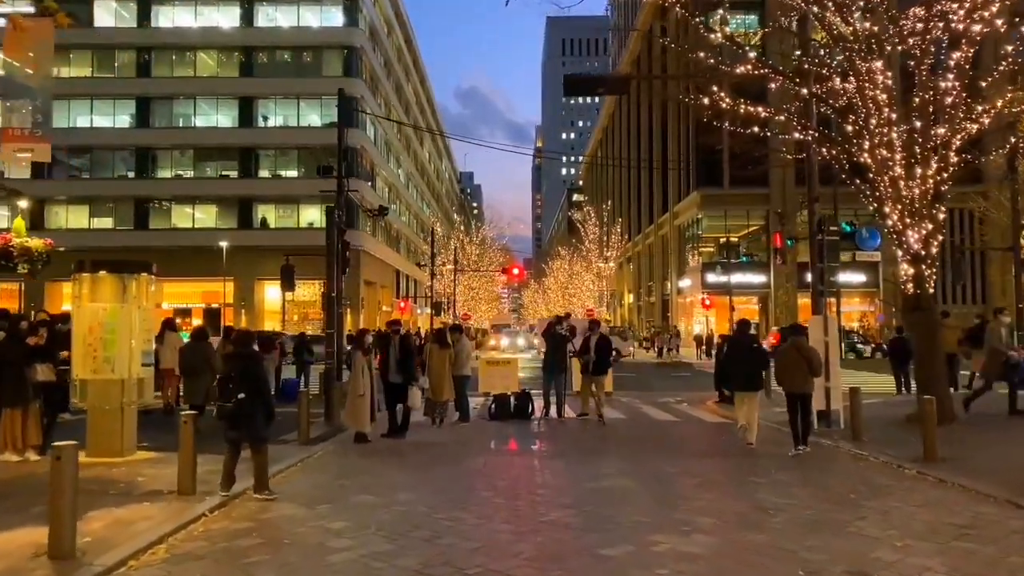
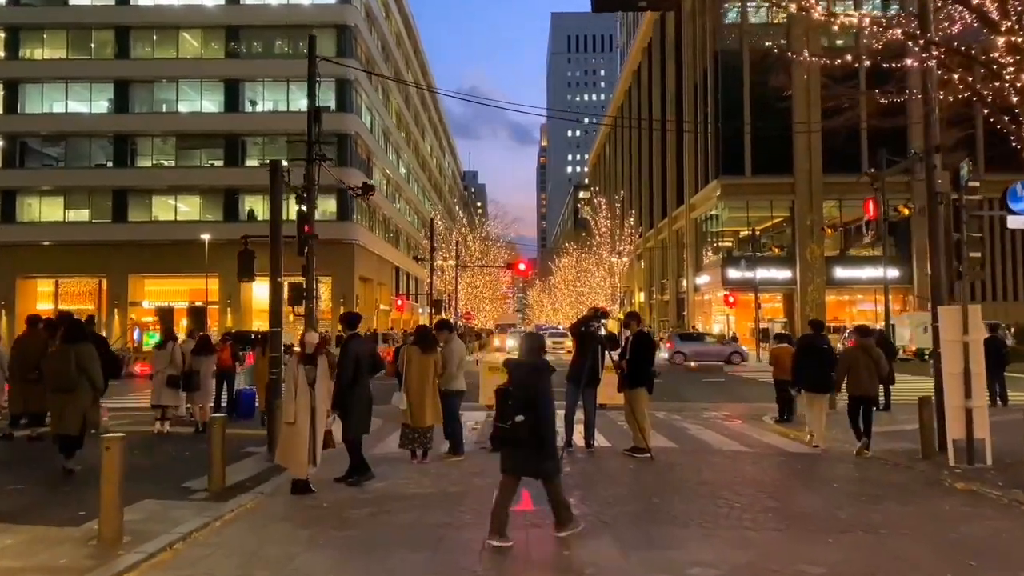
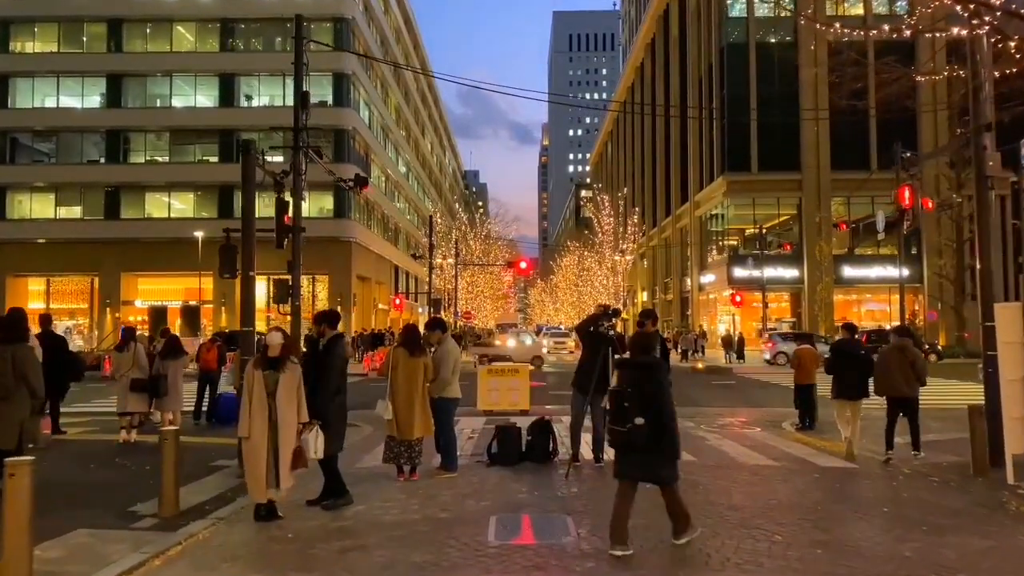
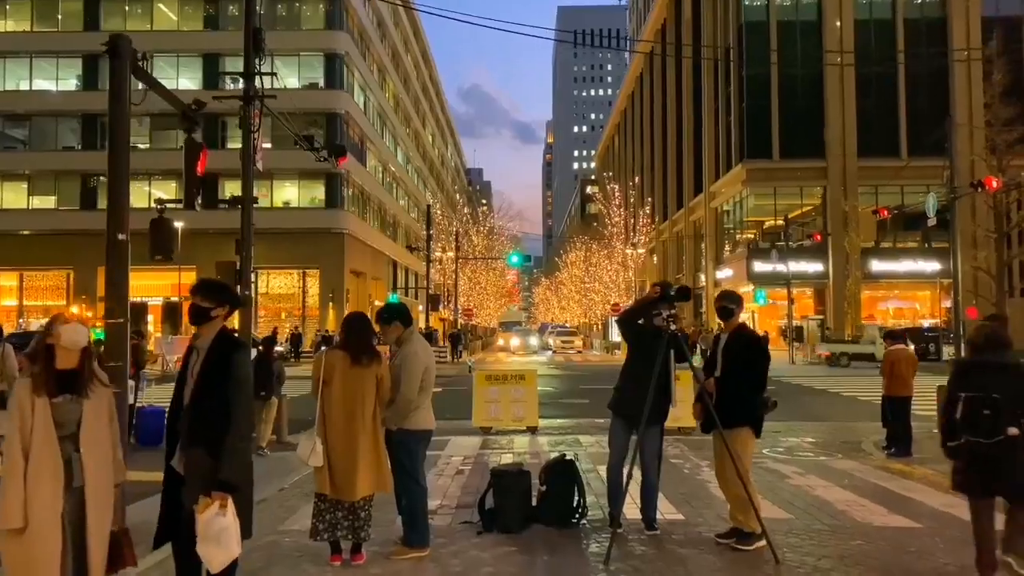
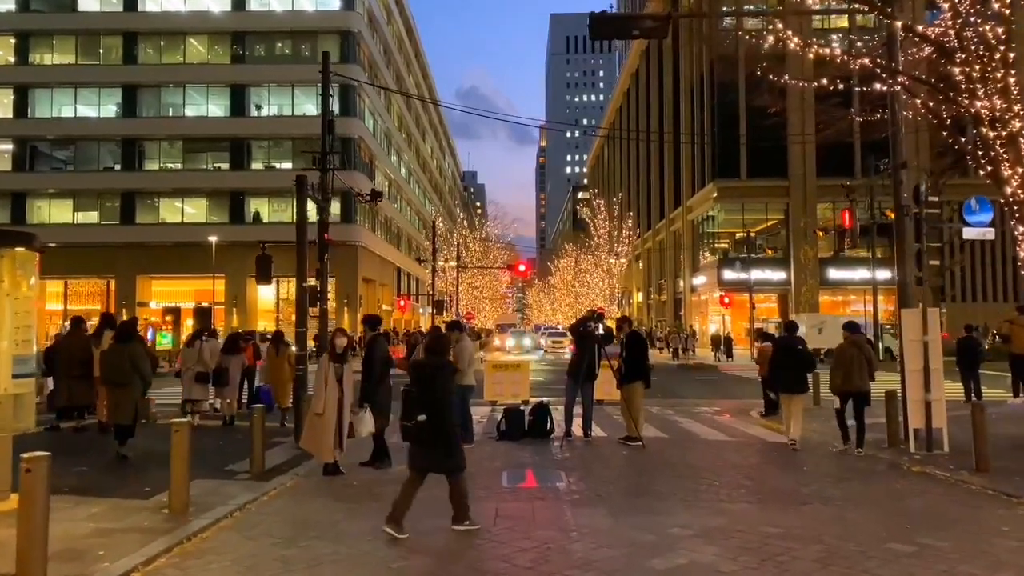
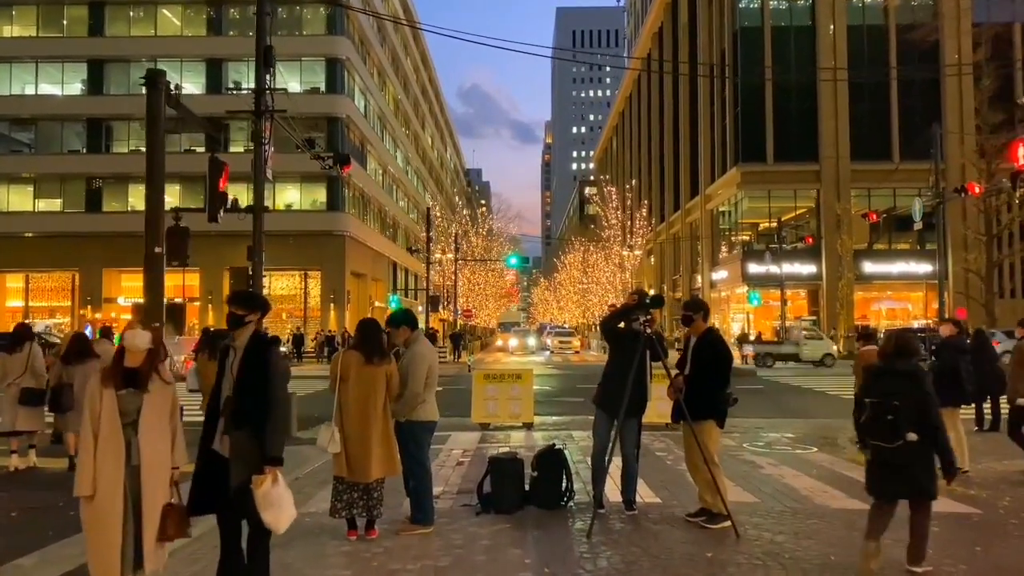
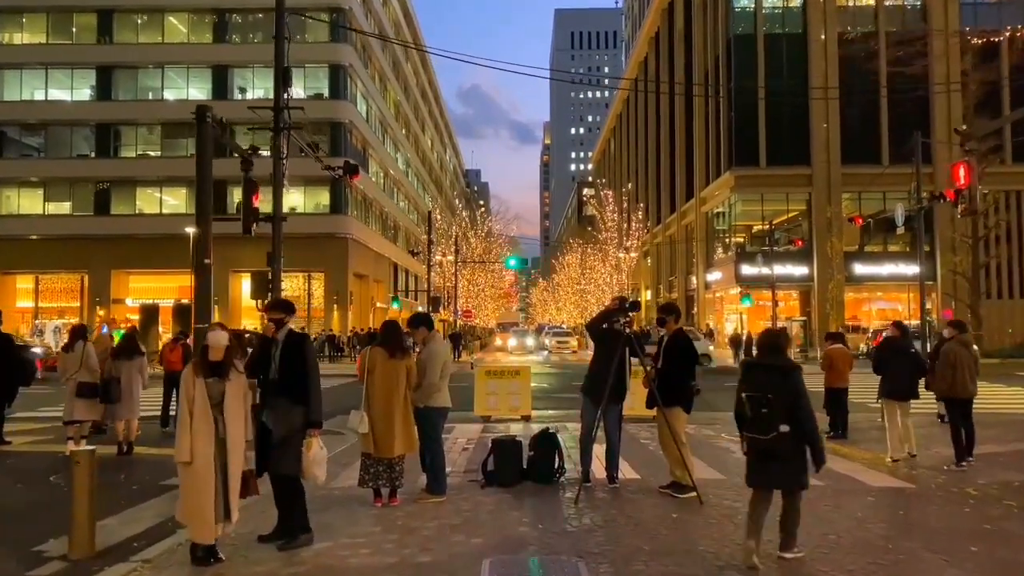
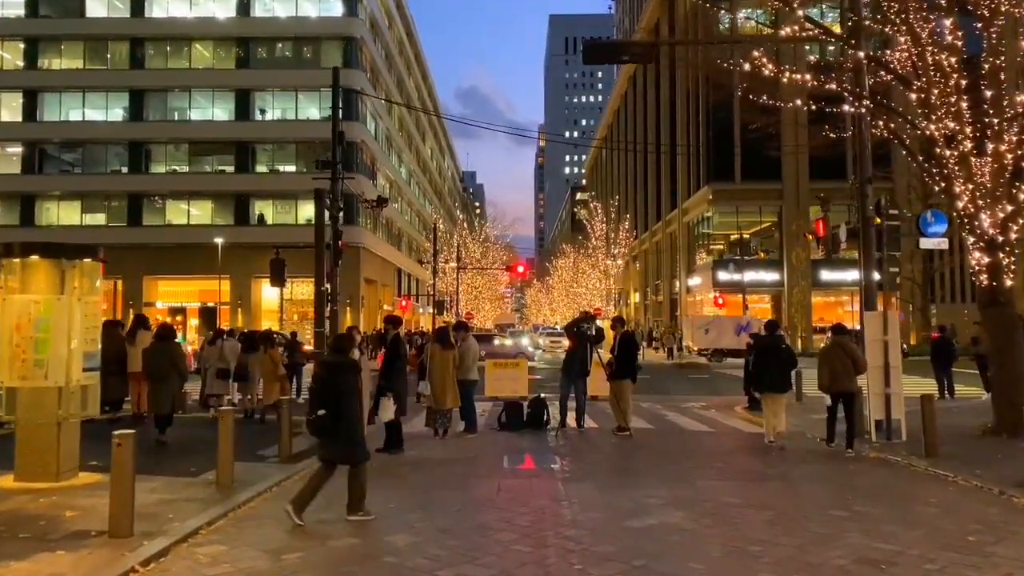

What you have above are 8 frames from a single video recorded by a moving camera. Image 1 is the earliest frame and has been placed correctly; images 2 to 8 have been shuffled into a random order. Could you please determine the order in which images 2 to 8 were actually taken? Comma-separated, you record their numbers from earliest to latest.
8, 5, 2, 3, 7, 6, 4
